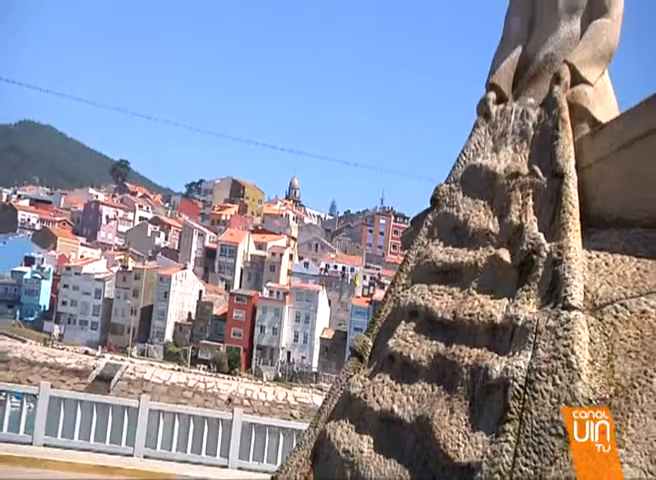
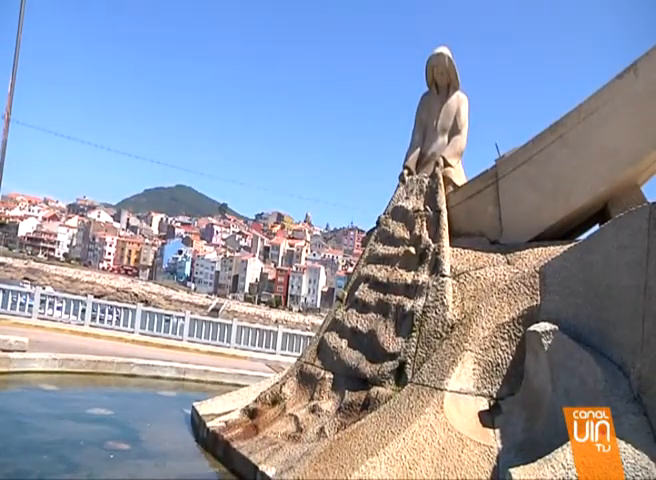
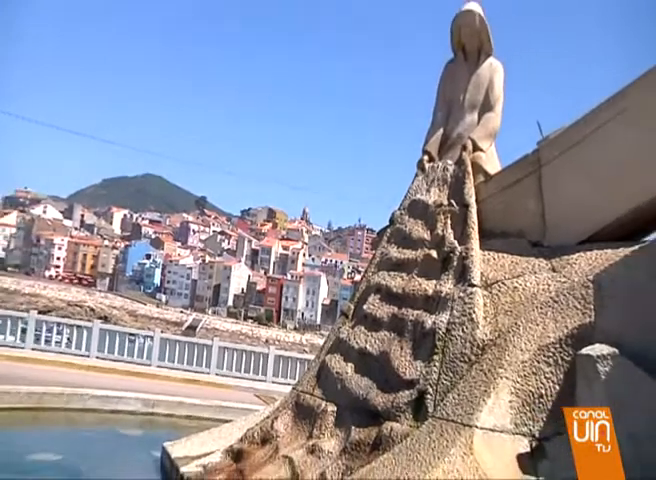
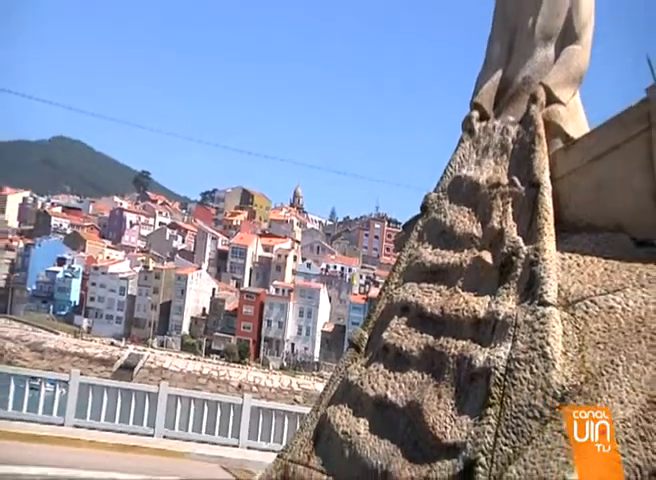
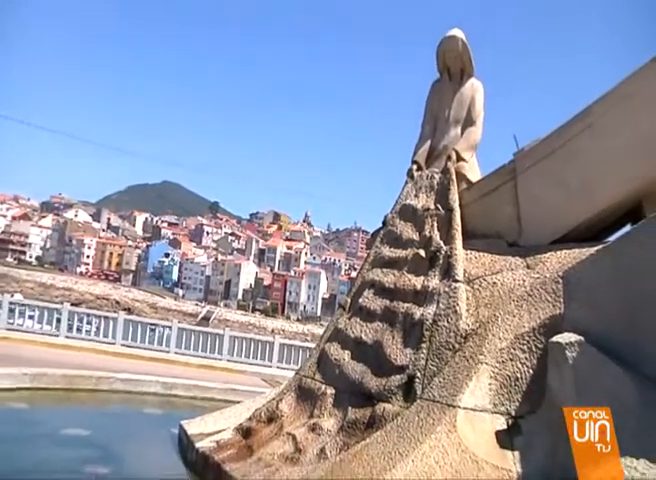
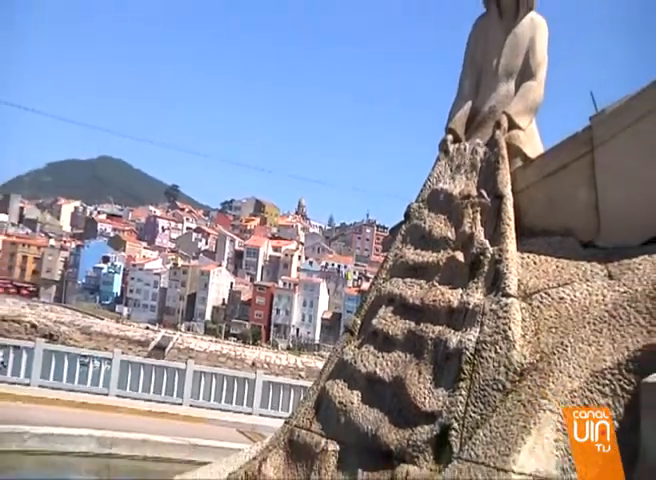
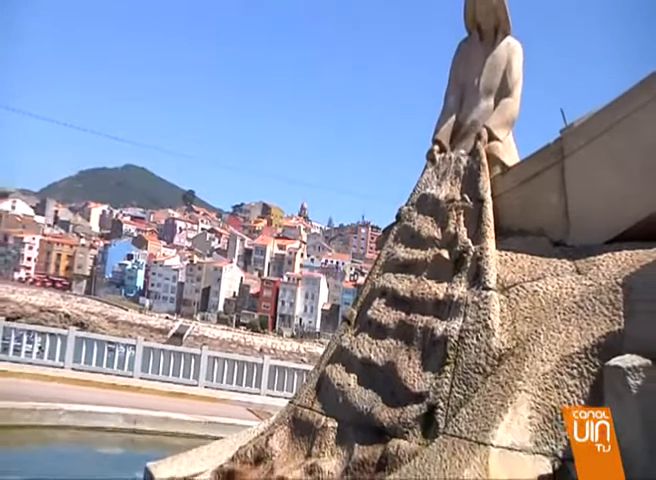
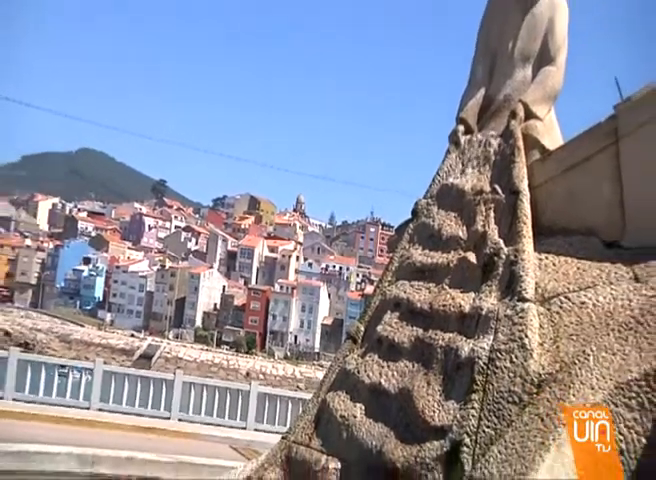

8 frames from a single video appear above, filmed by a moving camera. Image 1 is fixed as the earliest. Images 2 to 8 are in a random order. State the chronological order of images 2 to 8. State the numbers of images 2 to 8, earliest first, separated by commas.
4, 8, 6, 7, 3, 5, 2
